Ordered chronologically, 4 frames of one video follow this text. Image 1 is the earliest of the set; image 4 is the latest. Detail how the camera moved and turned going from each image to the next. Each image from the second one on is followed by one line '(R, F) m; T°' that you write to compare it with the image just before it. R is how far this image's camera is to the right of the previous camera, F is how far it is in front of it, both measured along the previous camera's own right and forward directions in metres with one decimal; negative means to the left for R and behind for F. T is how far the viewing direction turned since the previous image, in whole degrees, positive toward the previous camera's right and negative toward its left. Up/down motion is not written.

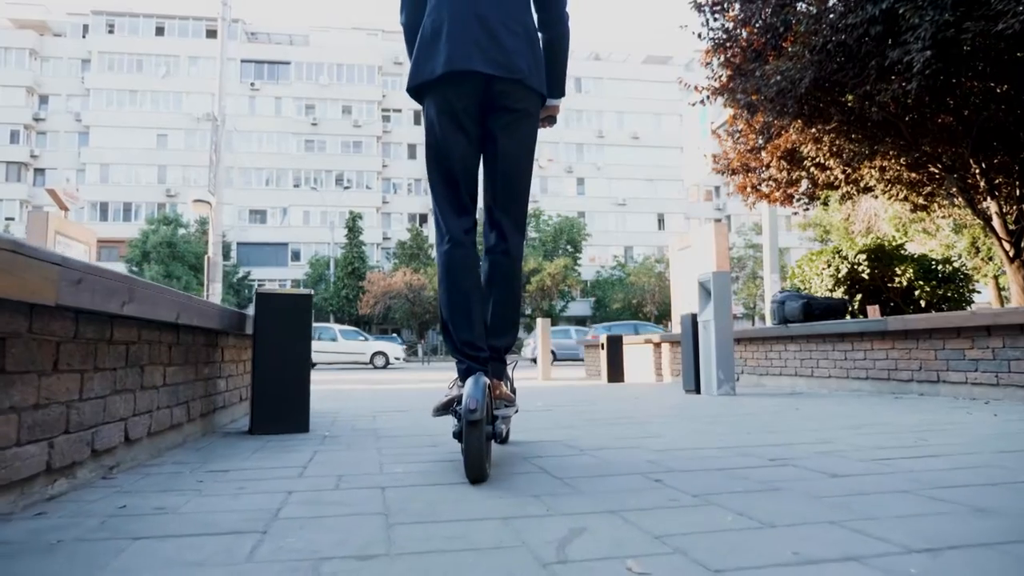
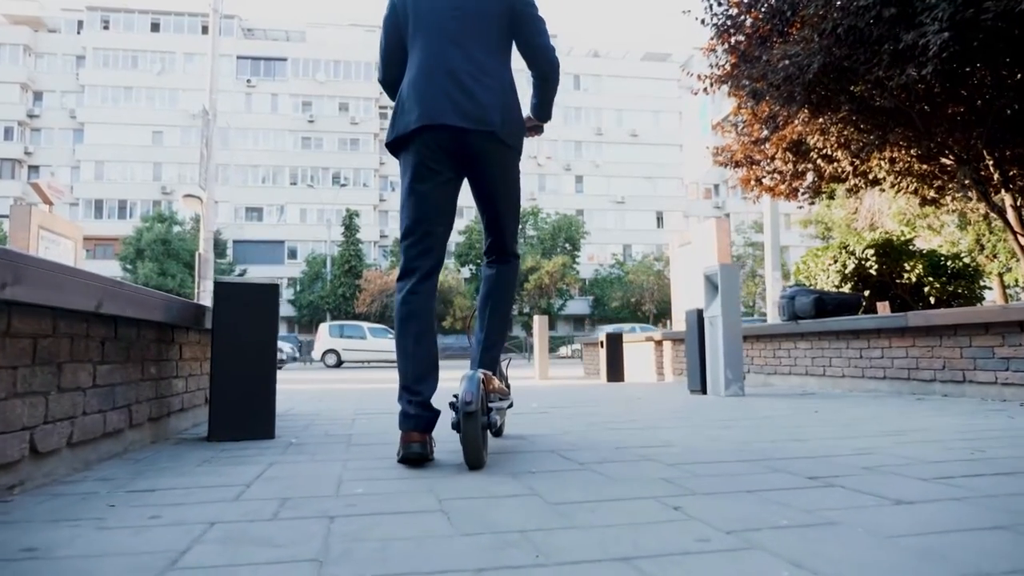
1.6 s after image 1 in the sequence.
(0.0, +0.4) m; 0°
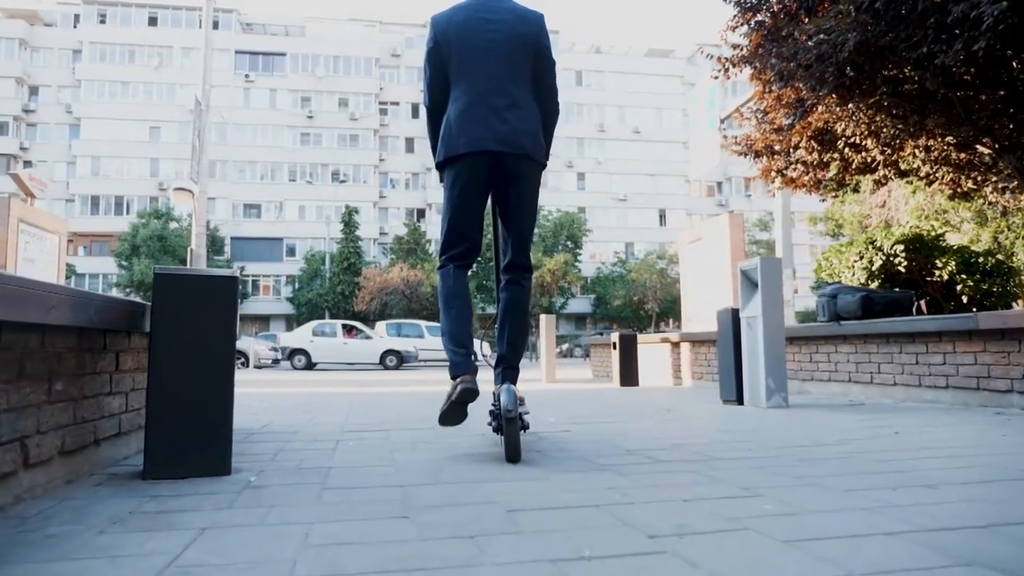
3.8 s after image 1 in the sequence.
(-0.1, +0.8) m; 0°
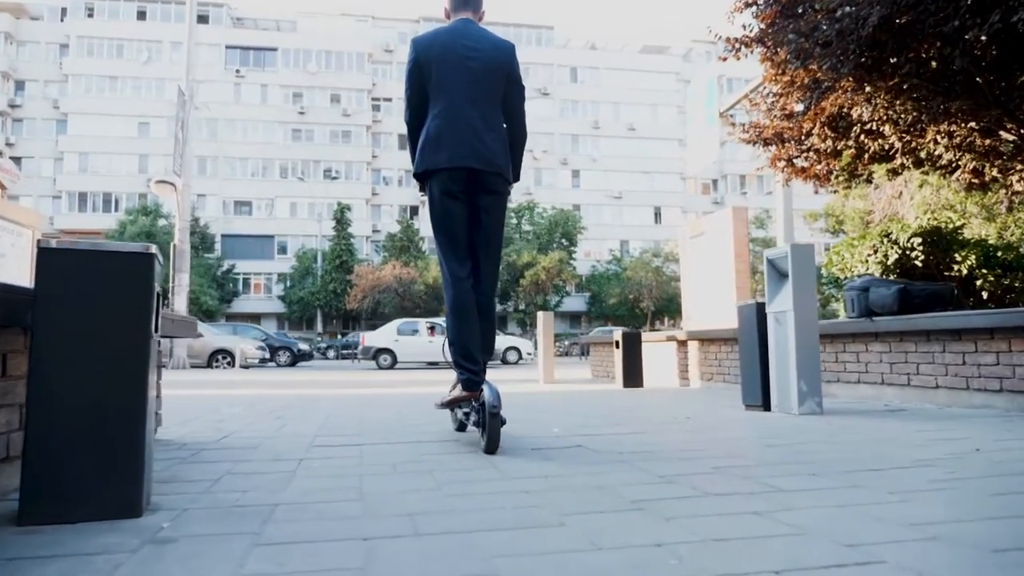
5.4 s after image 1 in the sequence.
(0.0, +0.7) m; 0°
